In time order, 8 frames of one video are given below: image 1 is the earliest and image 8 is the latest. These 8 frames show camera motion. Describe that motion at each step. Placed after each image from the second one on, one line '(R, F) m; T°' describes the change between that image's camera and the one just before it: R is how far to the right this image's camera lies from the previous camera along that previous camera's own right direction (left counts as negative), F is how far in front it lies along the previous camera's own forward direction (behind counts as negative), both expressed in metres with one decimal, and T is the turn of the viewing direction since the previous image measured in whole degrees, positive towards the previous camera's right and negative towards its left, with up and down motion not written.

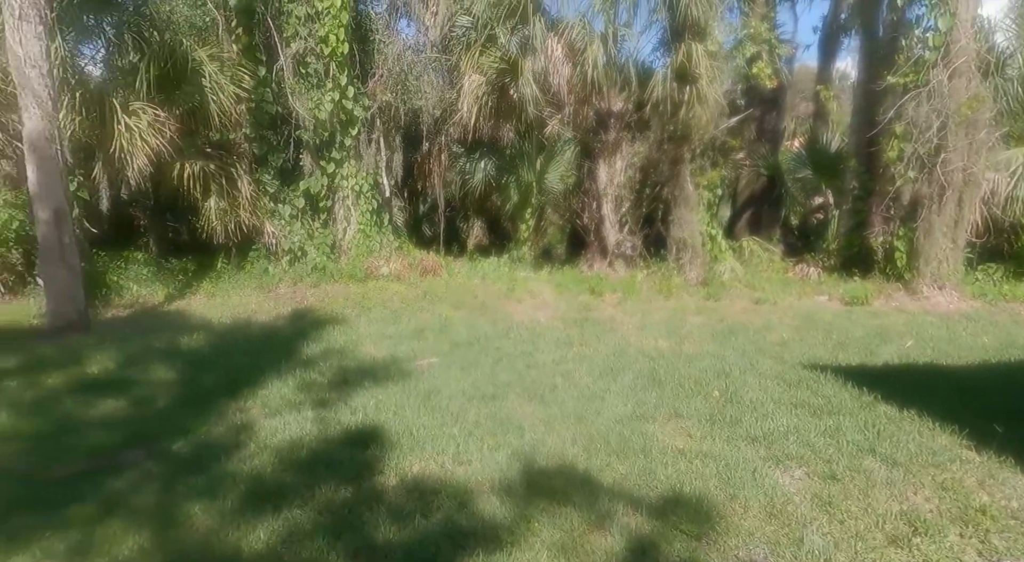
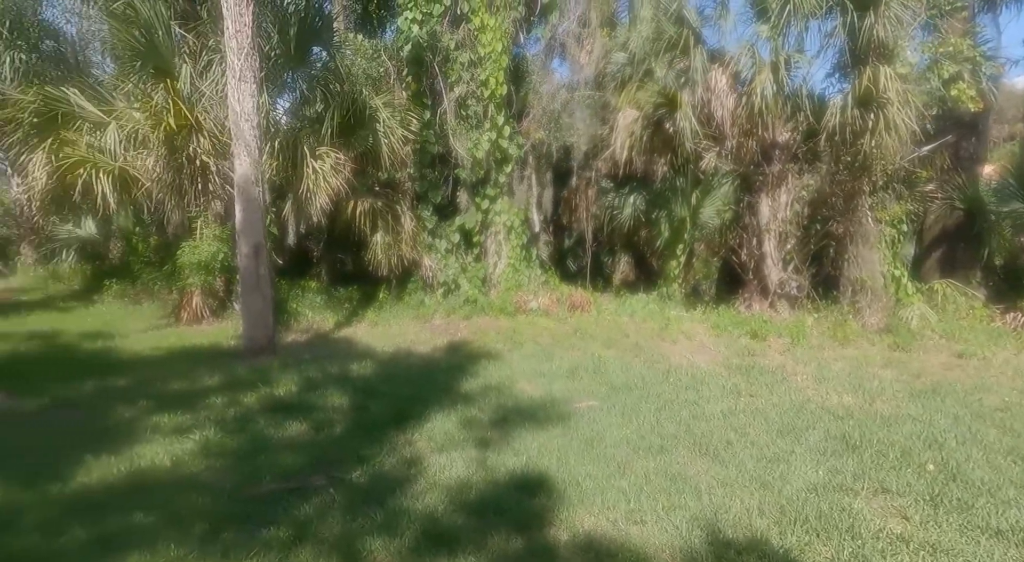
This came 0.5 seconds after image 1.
(-0.1, 0.0) m; -12°
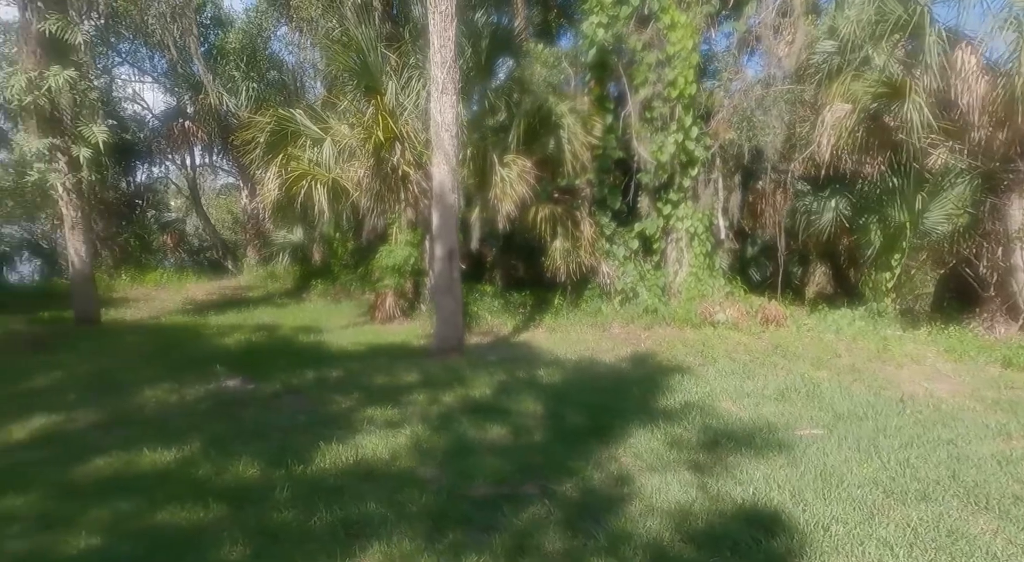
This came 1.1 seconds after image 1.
(-0.1, +0.1) m; -14°
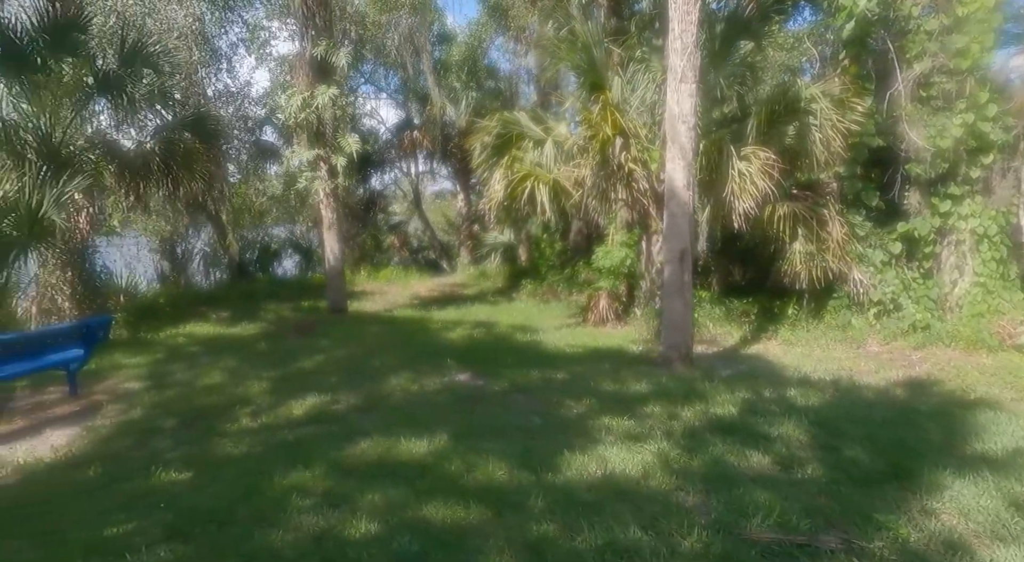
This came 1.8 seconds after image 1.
(-0.2, +0.2) m; -17°
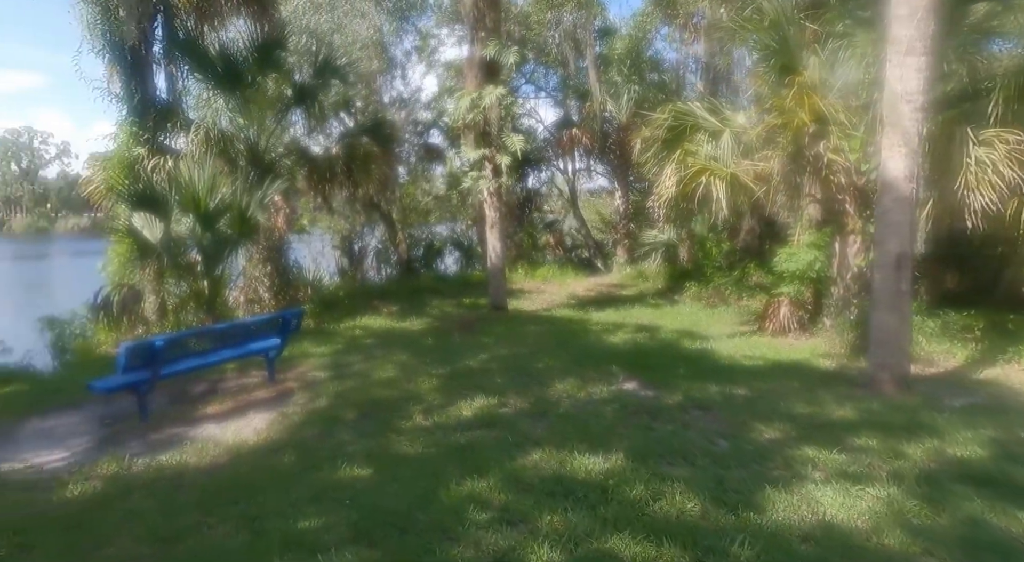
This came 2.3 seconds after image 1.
(-0.1, +0.2) m; -13°
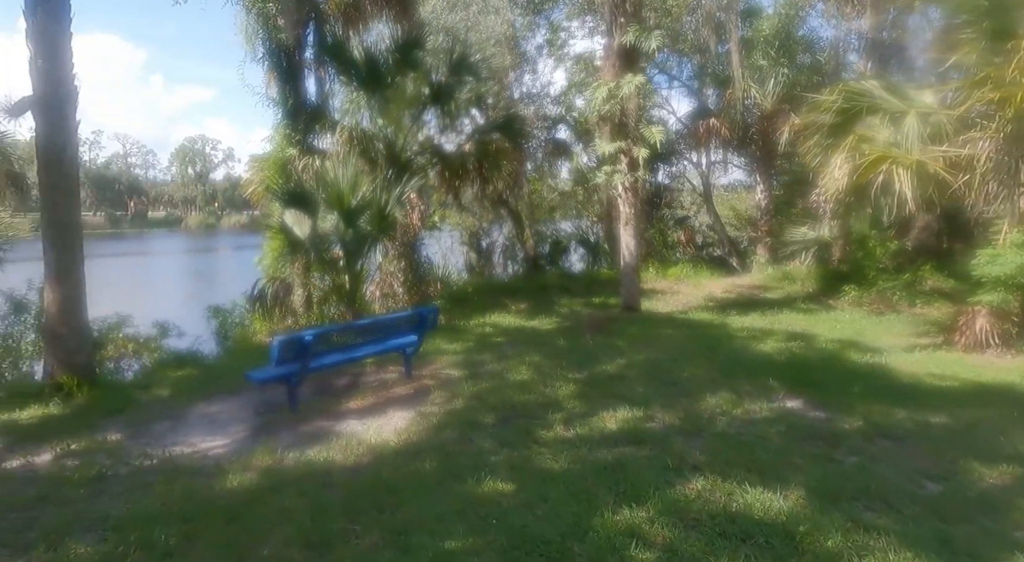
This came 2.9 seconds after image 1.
(-0.1, +0.2) m; -10°
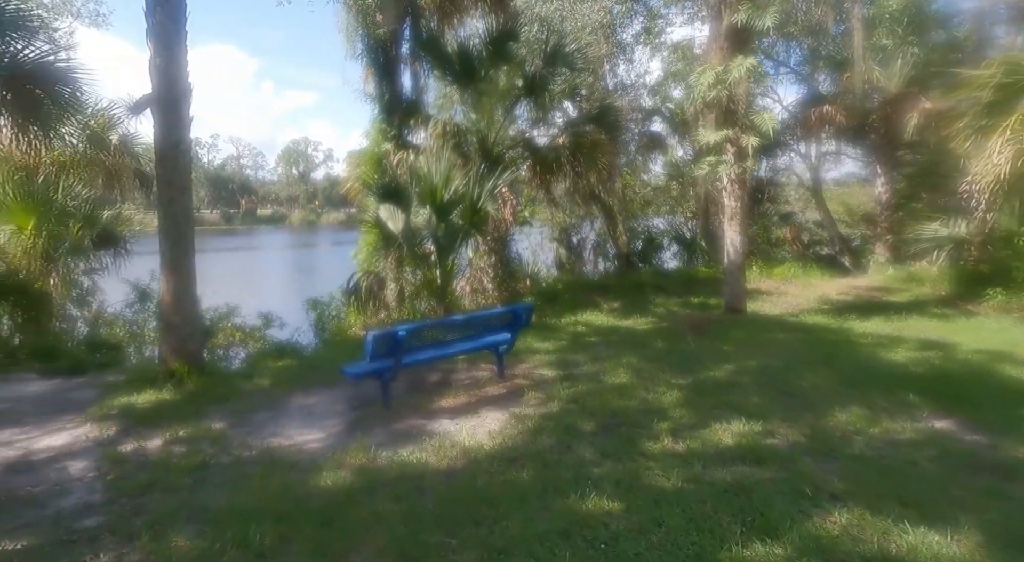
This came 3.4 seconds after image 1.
(-0.1, +0.3) m; -7°
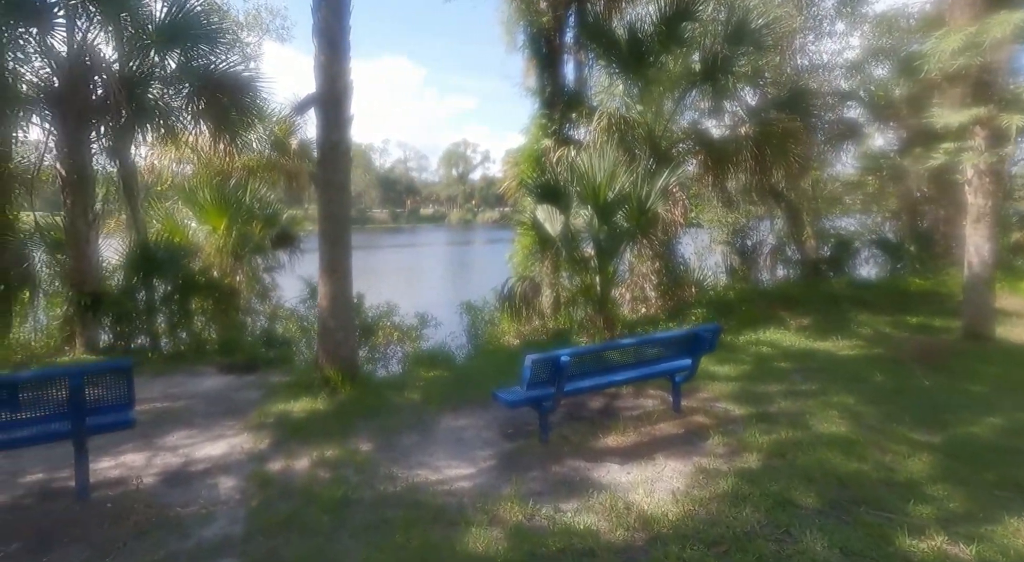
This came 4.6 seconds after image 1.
(-0.2, +0.9) m; -13°
